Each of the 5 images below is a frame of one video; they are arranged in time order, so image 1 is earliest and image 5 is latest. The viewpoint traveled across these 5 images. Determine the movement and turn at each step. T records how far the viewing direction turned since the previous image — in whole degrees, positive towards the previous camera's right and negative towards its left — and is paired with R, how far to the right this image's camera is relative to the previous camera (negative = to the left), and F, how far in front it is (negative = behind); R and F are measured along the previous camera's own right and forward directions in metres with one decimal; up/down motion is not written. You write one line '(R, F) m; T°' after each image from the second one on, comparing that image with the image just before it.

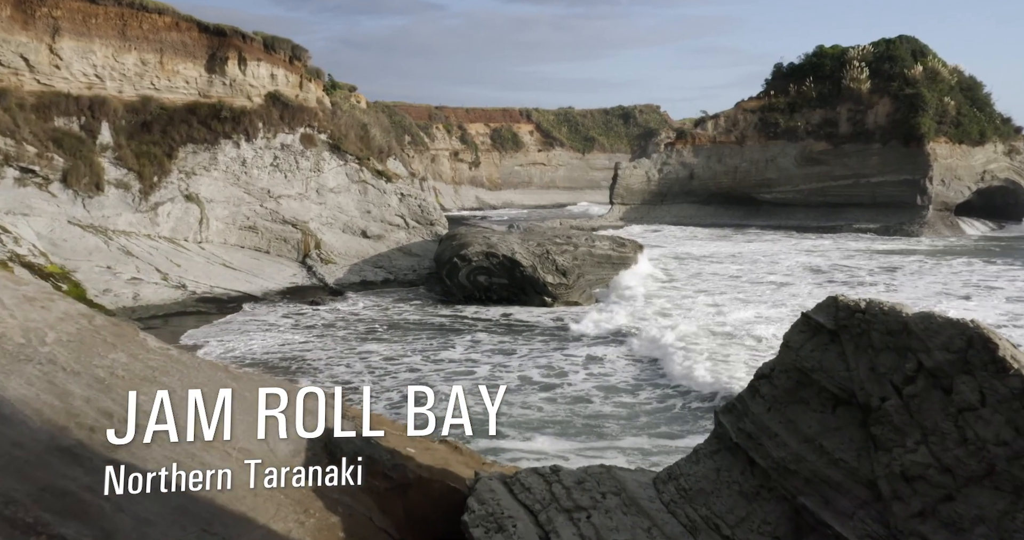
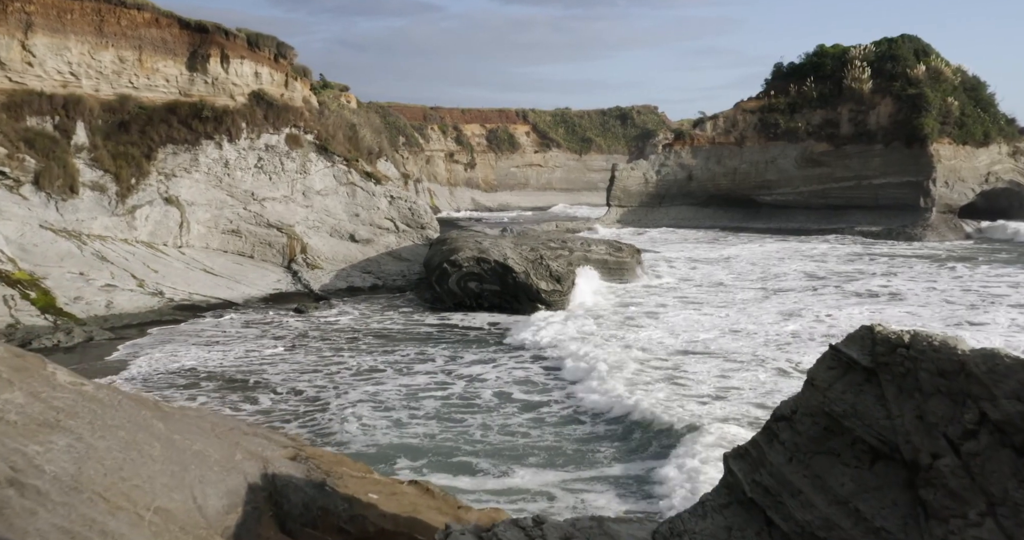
(+0.1, +0.5) m; 0°
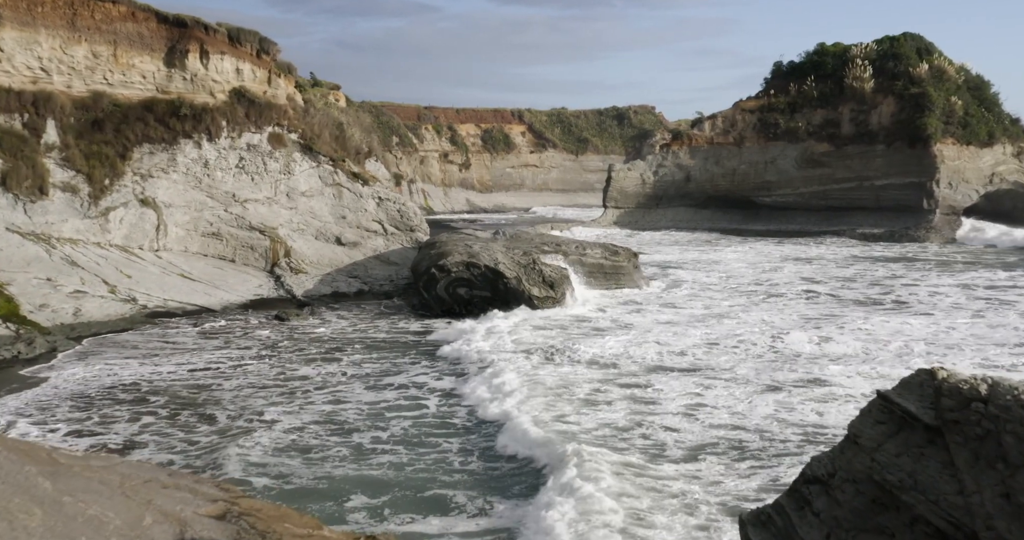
(+0.1, +0.5) m; 0°
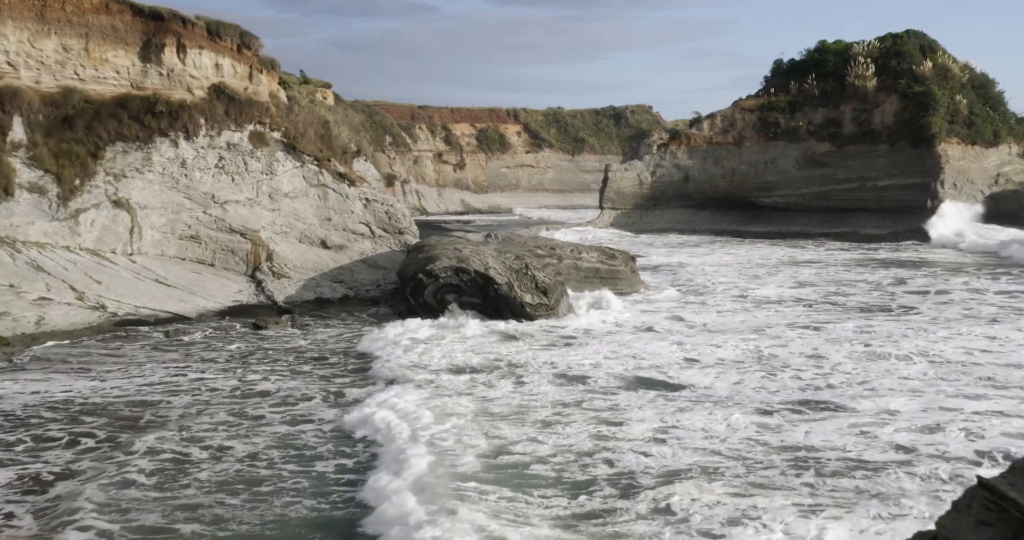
(+0.1, +0.6) m; 0°
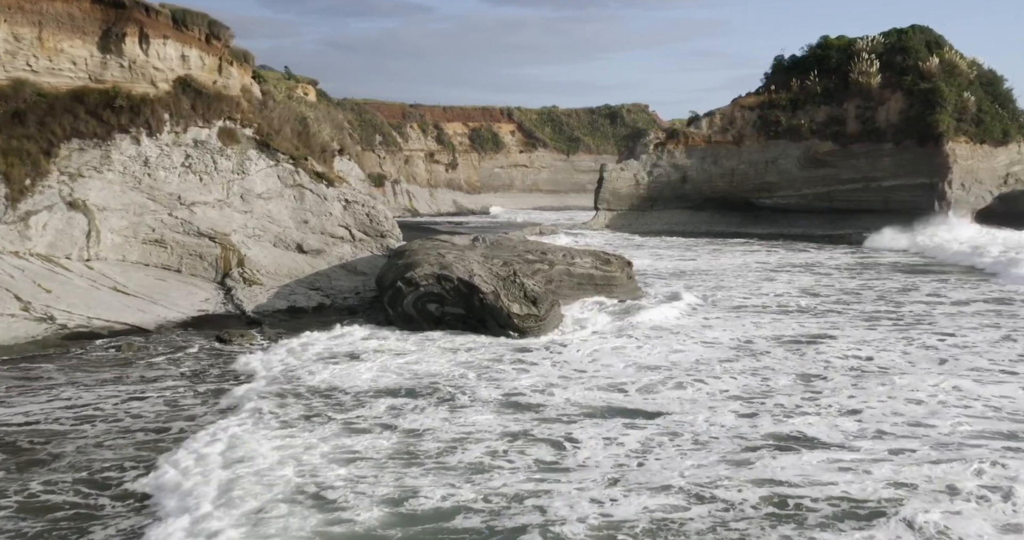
(+0.1, +0.8) m; 0°
